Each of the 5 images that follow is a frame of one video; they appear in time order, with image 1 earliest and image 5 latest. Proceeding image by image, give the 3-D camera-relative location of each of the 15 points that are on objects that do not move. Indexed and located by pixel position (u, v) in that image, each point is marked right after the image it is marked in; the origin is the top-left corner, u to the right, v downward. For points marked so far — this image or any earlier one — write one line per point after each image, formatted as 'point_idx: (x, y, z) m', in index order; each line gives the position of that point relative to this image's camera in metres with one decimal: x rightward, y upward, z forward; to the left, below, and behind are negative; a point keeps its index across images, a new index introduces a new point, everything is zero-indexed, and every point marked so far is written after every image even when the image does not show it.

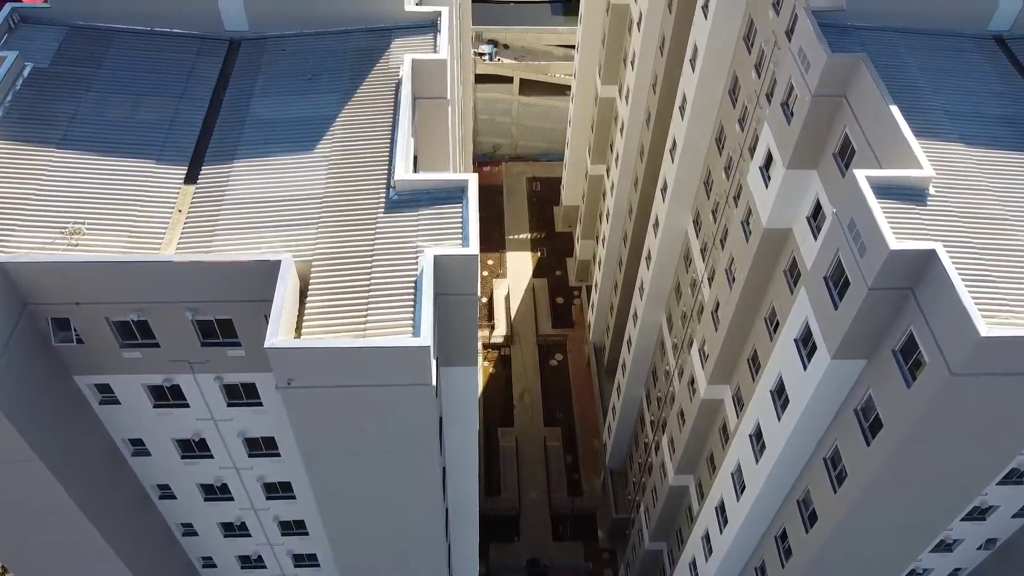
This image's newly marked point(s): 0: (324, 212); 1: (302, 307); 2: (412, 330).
0: (-4.0, +1.6, +17.5) m
1: (-4.2, -0.4, +16.2) m
2: (-1.8, -0.7, +15.1) m
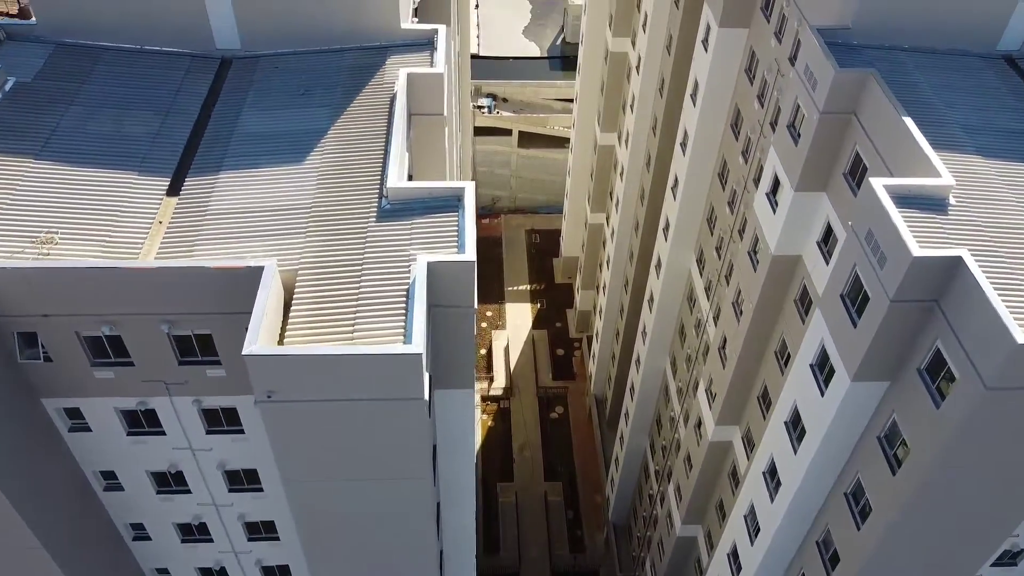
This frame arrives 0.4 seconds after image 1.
0: (-4.1, +1.3, +16.5) m
1: (-4.2, -0.5, +15.1) m
2: (-1.9, -0.8, +14.0) m
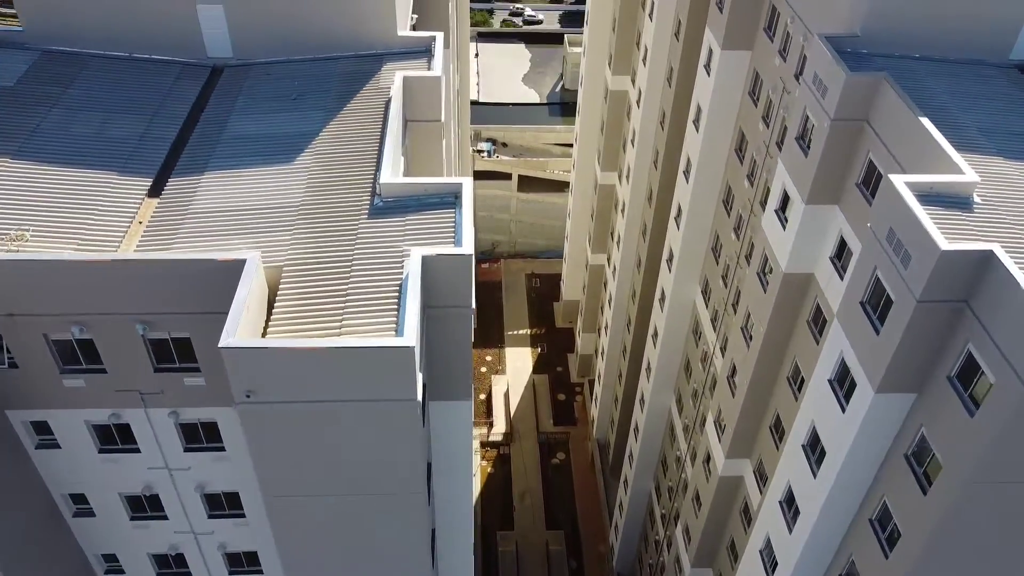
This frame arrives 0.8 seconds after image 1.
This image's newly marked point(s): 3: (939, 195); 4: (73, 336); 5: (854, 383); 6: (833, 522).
0: (-4.1, +1.3, +15.6) m
1: (-4.2, -0.5, +14.0) m
2: (-1.8, -0.7, +12.9) m
3: (+8.4, +1.8, +16.1) m
4: (-7.9, -0.9, +14.7) m
5: (+7.6, -2.1, +18.2) m
6: (+7.7, -5.6, +19.7) m
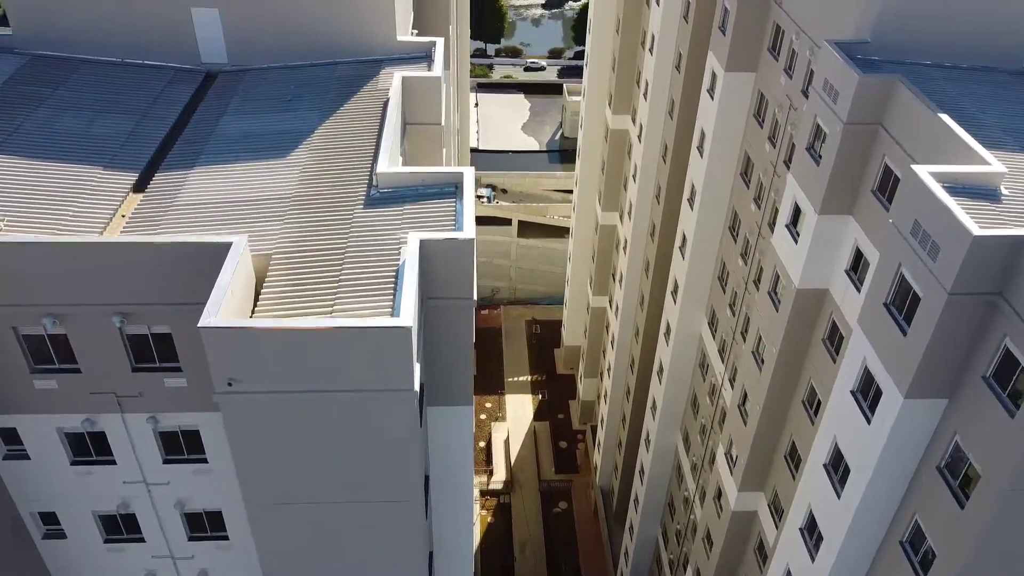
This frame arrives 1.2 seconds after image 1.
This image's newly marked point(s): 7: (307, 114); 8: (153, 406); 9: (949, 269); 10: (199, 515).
0: (-4.0, +1.4, +14.7) m
1: (-4.1, -0.2, +13.0) m
2: (-1.8, -0.4, +11.9) m
3: (+8.4, +1.9, +15.3) m
4: (-7.8, -0.7, +13.7) m
5: (+7.7, -2.2, +17.1) m
6: (+7.8, -5.8, +18.4) m
7: (-4.5, +3.8, +18.1) m
8: (-6.5, -2.1, +14.8) m
9: (+7.6, +0.4, +14.2) m
10: (-6.4, -4.6, +16.7) m
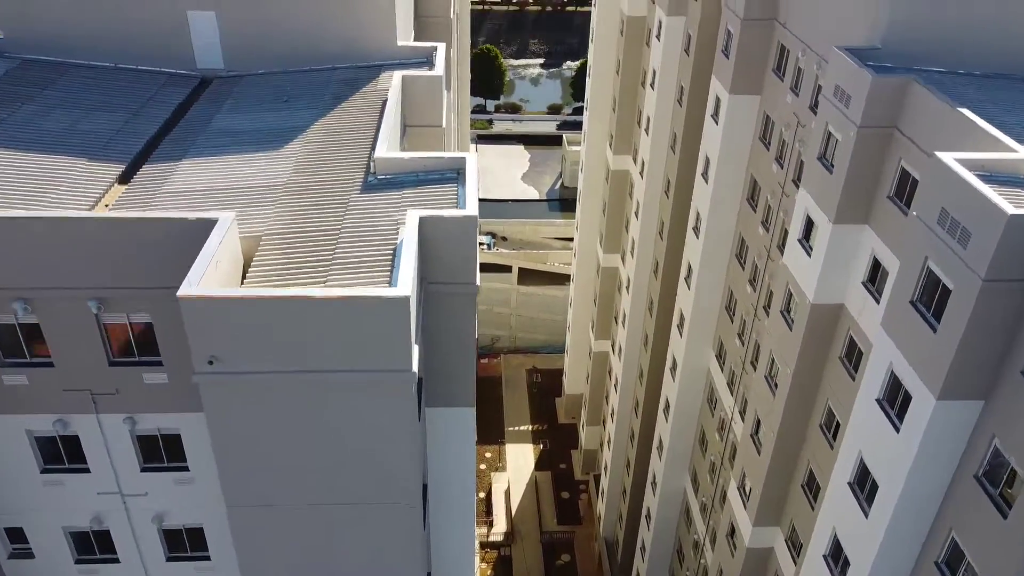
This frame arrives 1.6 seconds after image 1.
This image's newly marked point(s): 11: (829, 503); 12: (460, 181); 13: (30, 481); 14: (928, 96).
0: (-3.9, +1.5, +13.9) m
1: (-4.0, 0.0, +12.1) m
2: (-1.7, 0.0, +11.0) m
3: (+8.5, +2.0, +14.6) m
4: (-7.7, -0.5, +12.8) m
5: (+7.8, -2.1, +16.1) m
6: (+7.9, -5.8, +17.0) m
7: (-4.4, +3.7, +17.4) m
8: (-6.4, -1.9, +13.7) m
9: (+7.7, +0.6, +13.4) m
10: (-6.3, -4.6, +15.4) m
11: (+7.4, -5.0, +19.1) m
12: (-0.9, +1.8, +13.9) m
13: (-8.6, -3.4, +14.6) m
14: (+9.0, +4.1, +17.6) m
